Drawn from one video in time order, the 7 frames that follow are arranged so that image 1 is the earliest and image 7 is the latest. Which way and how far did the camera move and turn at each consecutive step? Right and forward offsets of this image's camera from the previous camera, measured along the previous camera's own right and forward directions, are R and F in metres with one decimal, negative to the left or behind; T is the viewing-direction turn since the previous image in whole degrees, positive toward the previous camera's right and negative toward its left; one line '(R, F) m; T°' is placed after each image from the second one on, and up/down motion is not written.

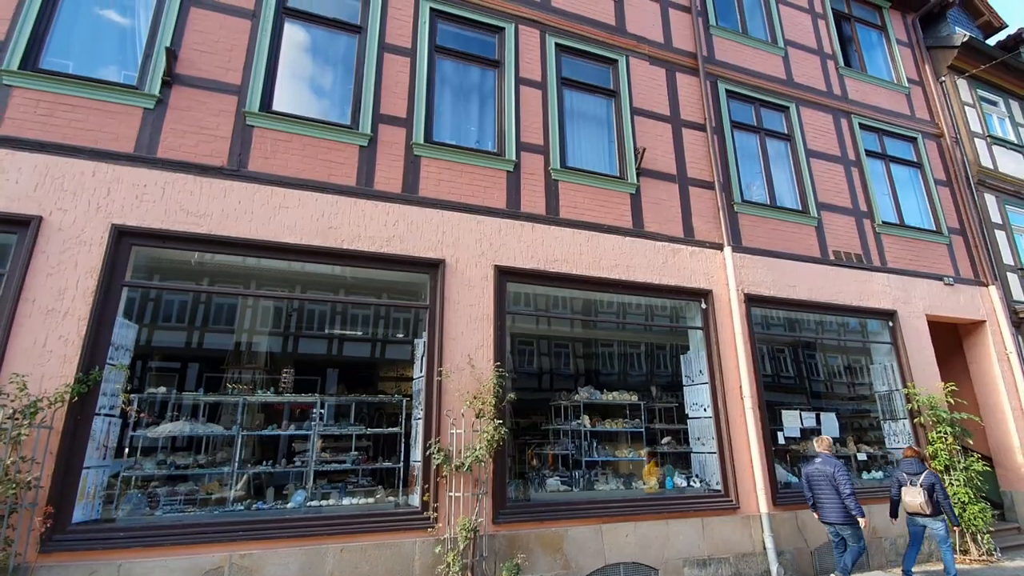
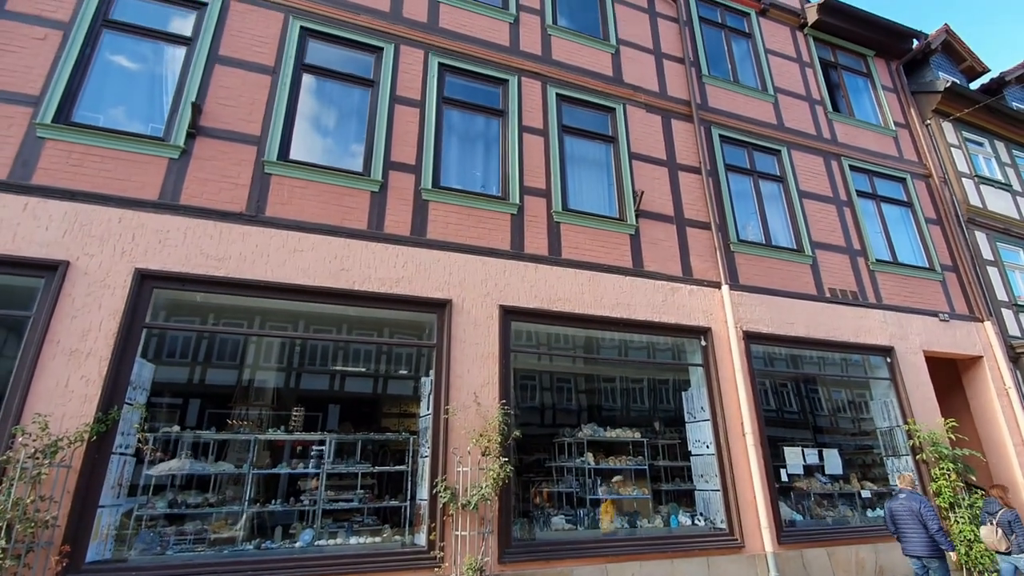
(0.0, -0.2) m; 0°
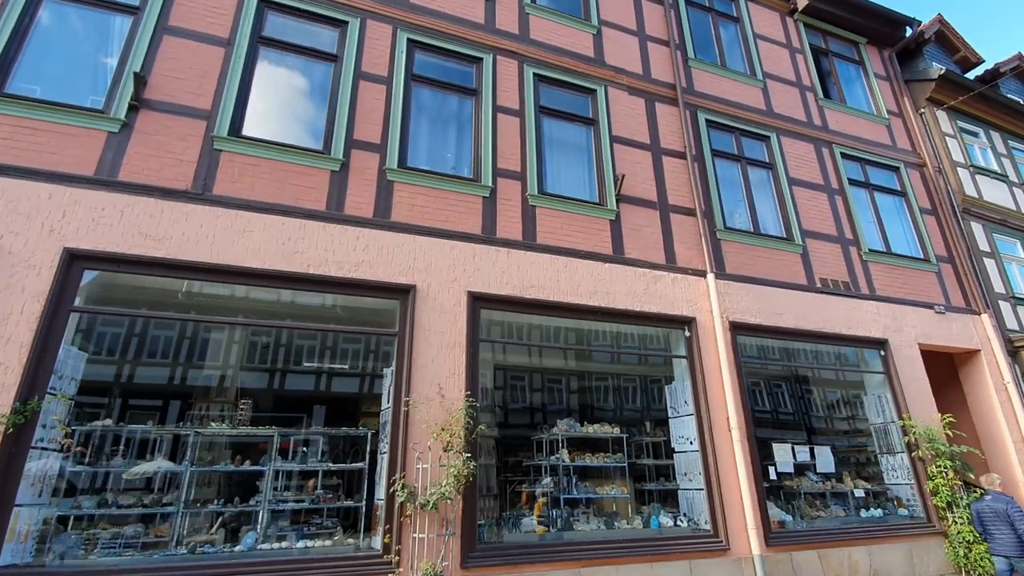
(+0.3, +0.3) m; 0°
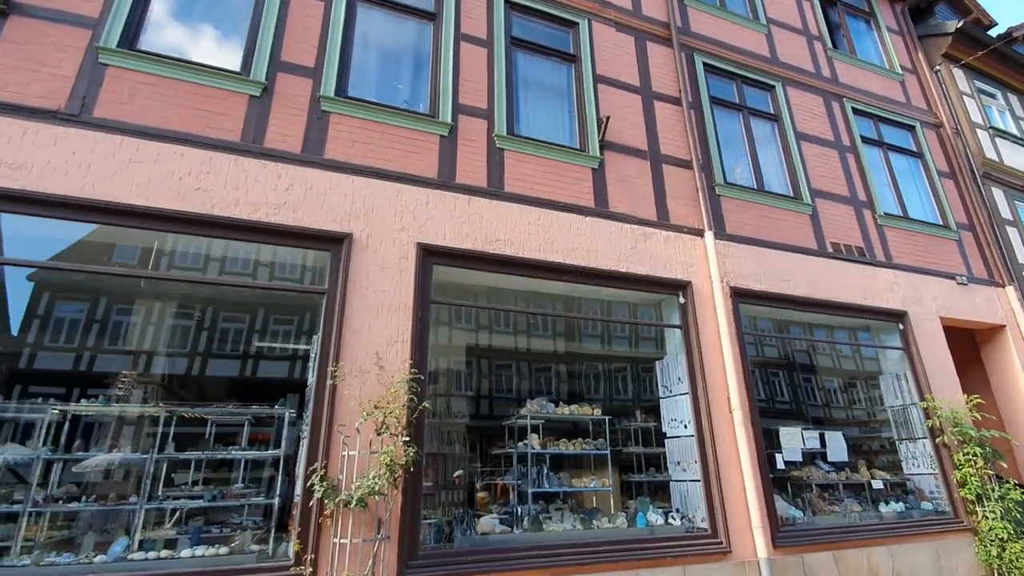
(+0.3, +0.9) m; +1°
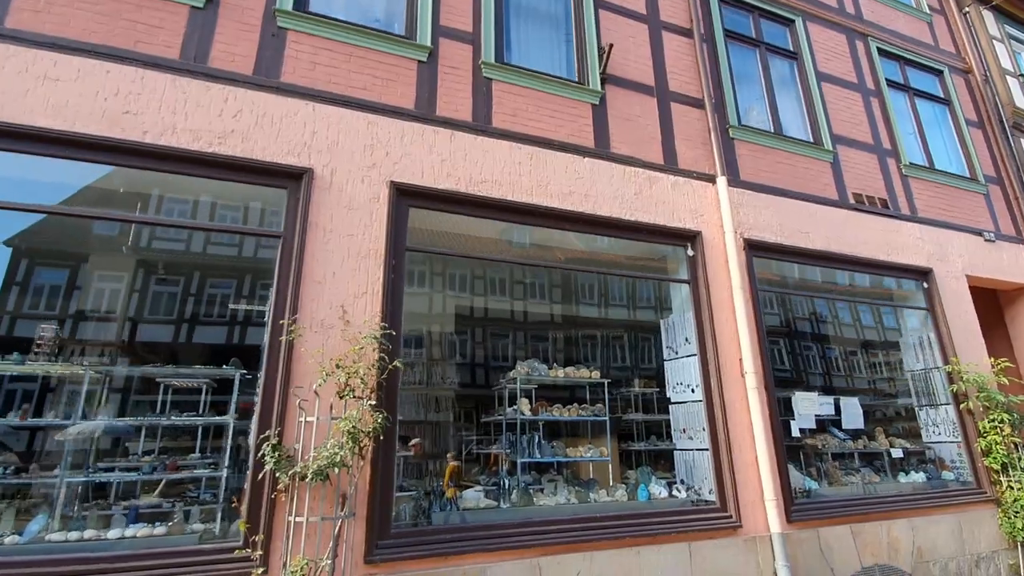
(+0.1, +0.5) m; 0°
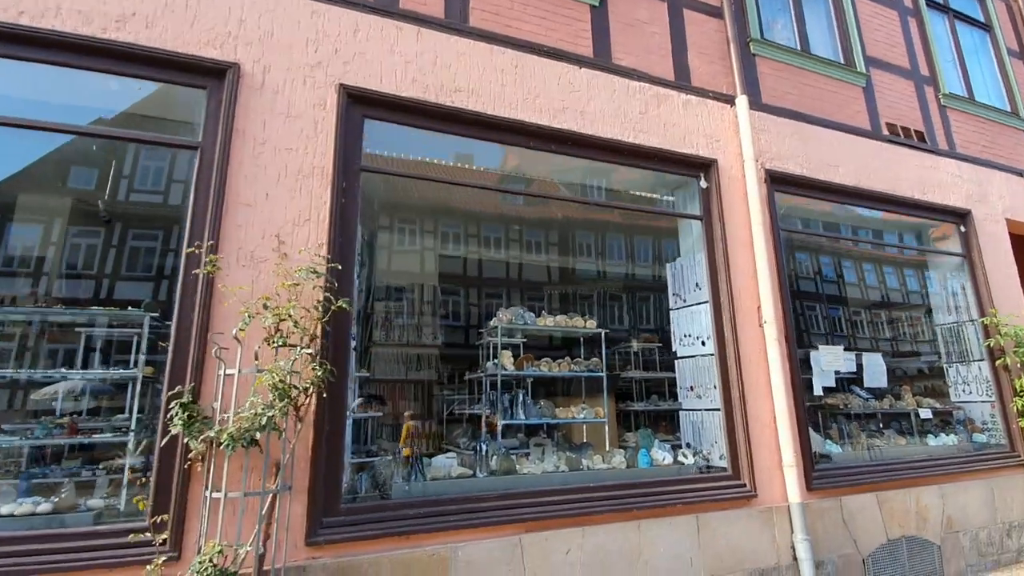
(+0.1, +0.6) m; 0°
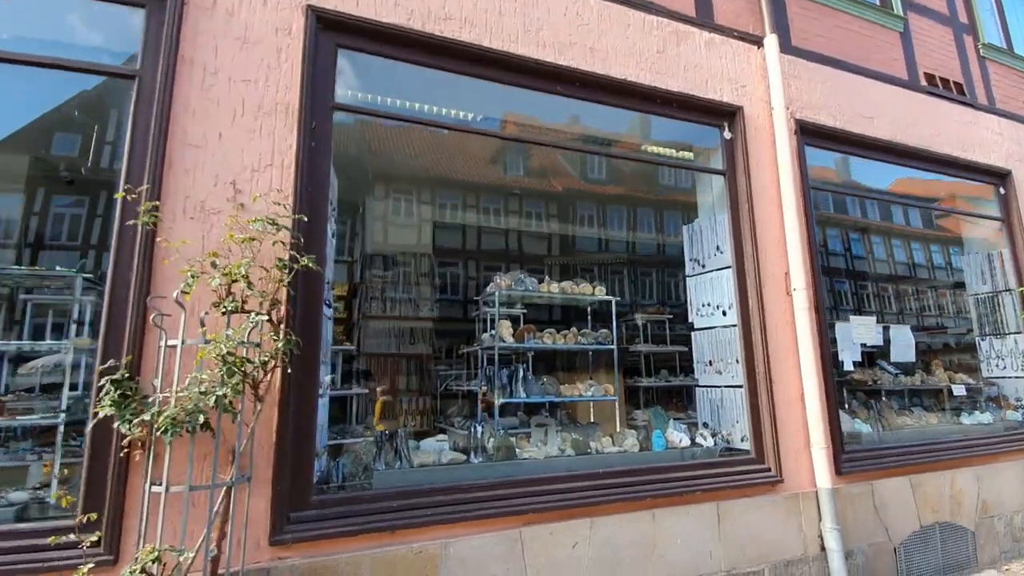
(0.0, +0.4) m; 0°
